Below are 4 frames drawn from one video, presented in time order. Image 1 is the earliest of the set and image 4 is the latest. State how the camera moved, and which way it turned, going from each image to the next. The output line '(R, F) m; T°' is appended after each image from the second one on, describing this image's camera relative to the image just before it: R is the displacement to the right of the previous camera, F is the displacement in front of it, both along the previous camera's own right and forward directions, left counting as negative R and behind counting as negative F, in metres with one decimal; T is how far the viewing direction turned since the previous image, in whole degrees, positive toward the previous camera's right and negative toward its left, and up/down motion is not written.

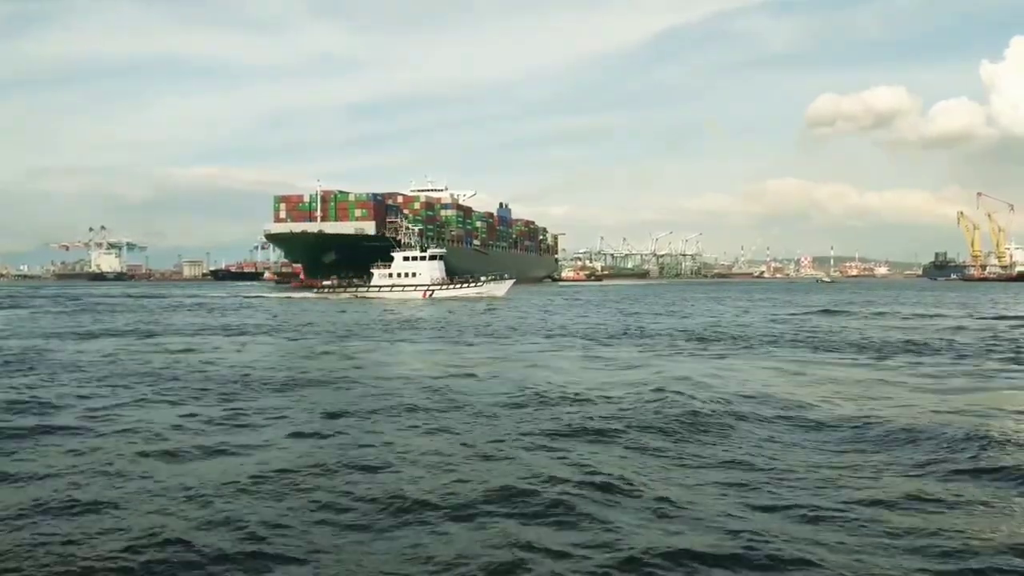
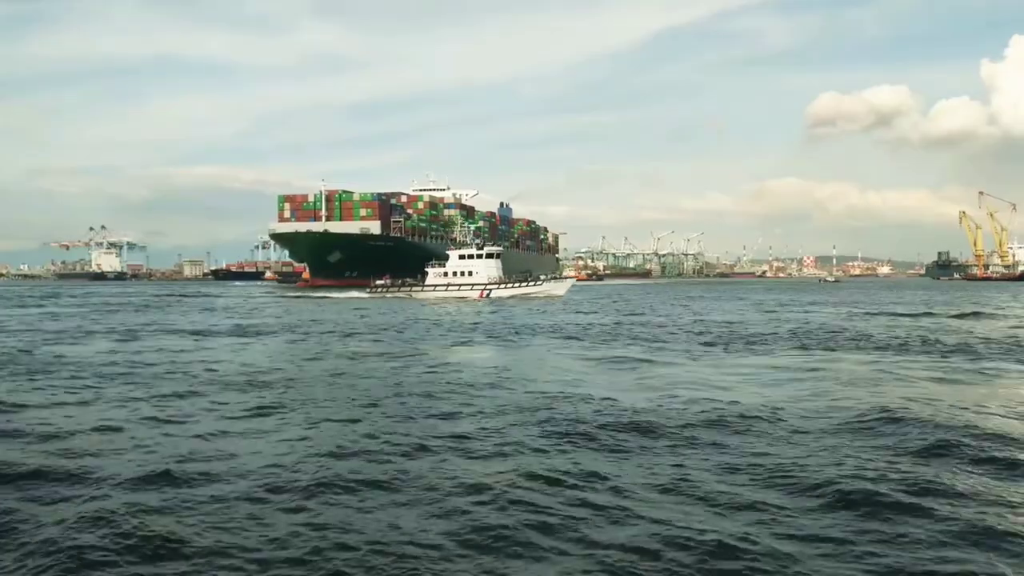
(-0.7, +0.3) m; 0°
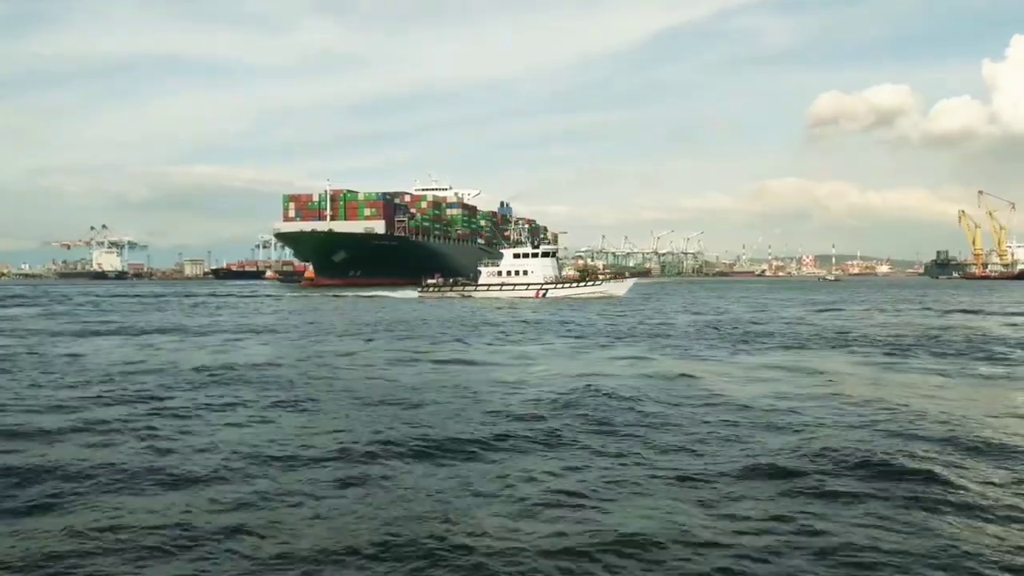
(-0.5, -0.7) m; 0°
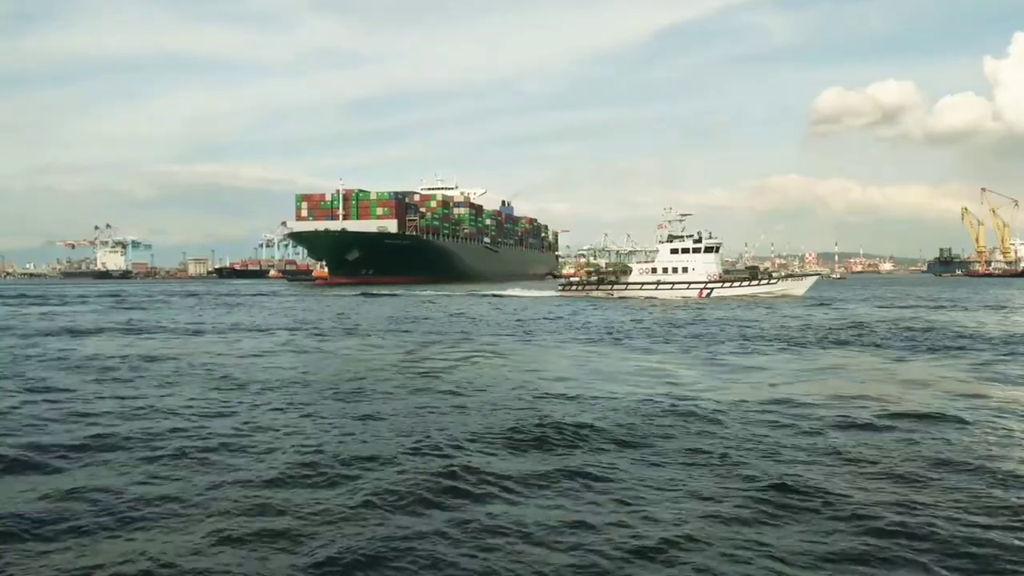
(-1.4, -0.7) m; 0°
